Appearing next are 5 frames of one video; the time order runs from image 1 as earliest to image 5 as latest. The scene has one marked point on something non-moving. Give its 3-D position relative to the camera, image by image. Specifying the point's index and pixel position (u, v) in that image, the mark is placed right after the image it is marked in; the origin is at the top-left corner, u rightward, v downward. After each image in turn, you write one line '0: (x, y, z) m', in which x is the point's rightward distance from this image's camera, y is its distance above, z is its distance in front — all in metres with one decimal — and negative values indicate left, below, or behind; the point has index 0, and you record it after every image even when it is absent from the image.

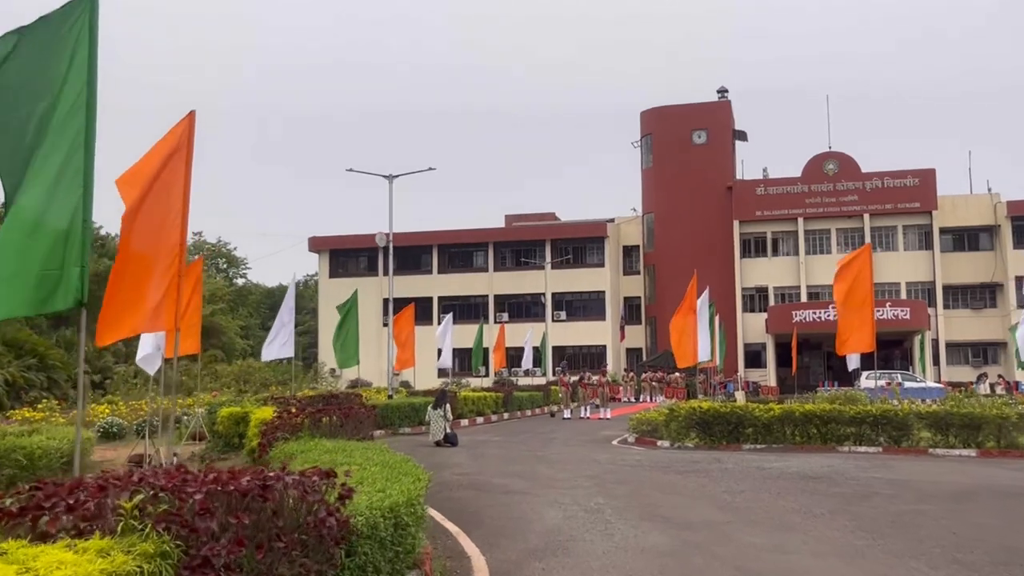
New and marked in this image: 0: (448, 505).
0: (-0.5, -1.8, +10.6) m
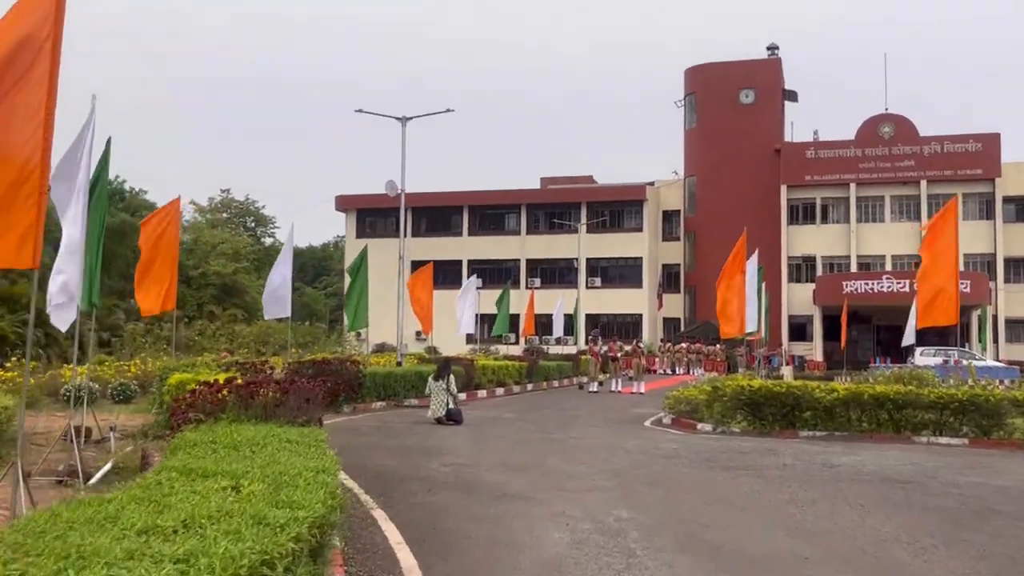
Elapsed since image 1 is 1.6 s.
0: (-0.6, -1.4, +7.9) m
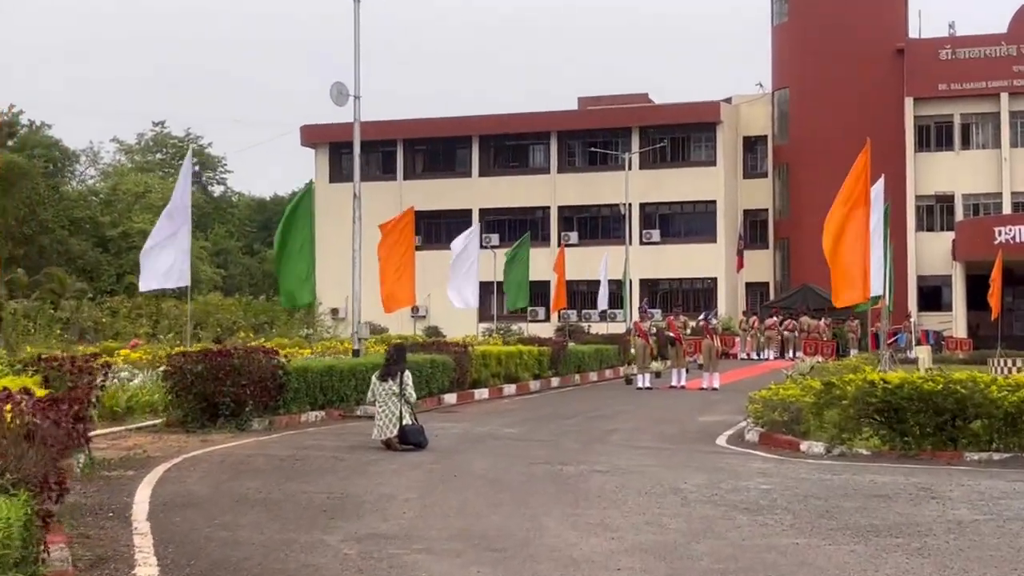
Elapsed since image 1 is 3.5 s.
0: (-1.3, -1.1, +1.5) m
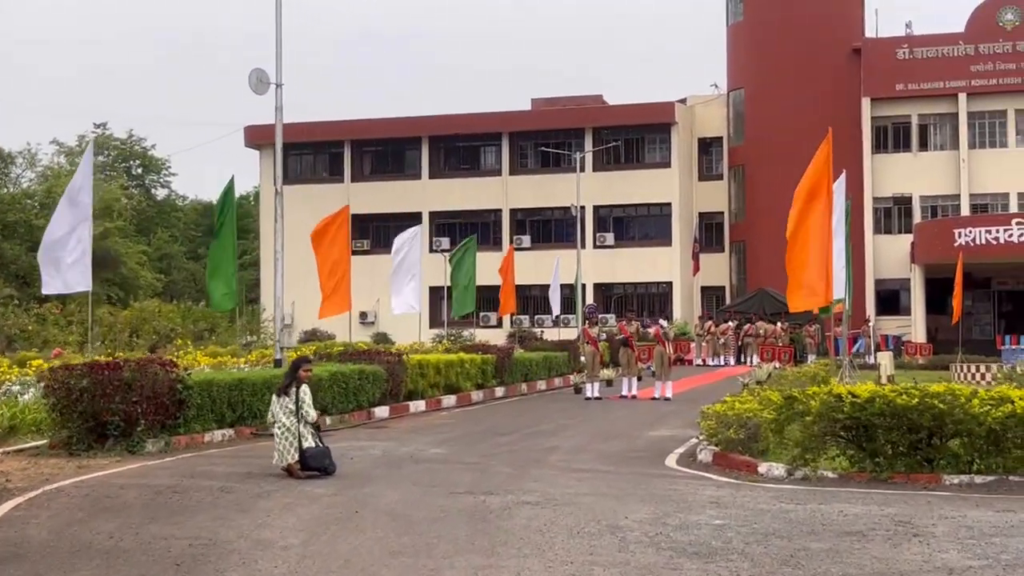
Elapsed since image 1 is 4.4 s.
0: (-1.6, -1.0, +0.1) m
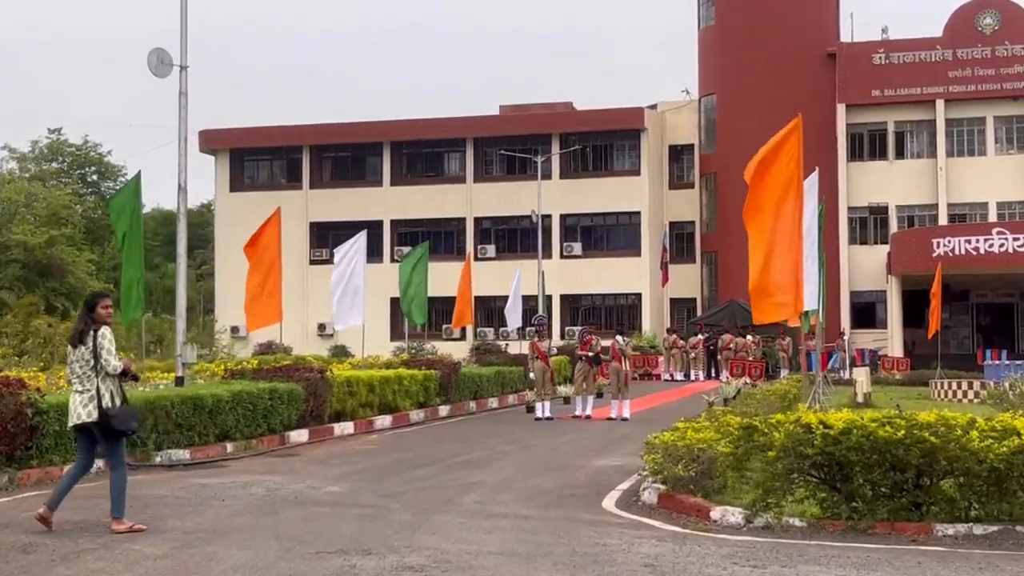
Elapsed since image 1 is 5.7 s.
0: (-2.0, -1.0, -1.7) m
